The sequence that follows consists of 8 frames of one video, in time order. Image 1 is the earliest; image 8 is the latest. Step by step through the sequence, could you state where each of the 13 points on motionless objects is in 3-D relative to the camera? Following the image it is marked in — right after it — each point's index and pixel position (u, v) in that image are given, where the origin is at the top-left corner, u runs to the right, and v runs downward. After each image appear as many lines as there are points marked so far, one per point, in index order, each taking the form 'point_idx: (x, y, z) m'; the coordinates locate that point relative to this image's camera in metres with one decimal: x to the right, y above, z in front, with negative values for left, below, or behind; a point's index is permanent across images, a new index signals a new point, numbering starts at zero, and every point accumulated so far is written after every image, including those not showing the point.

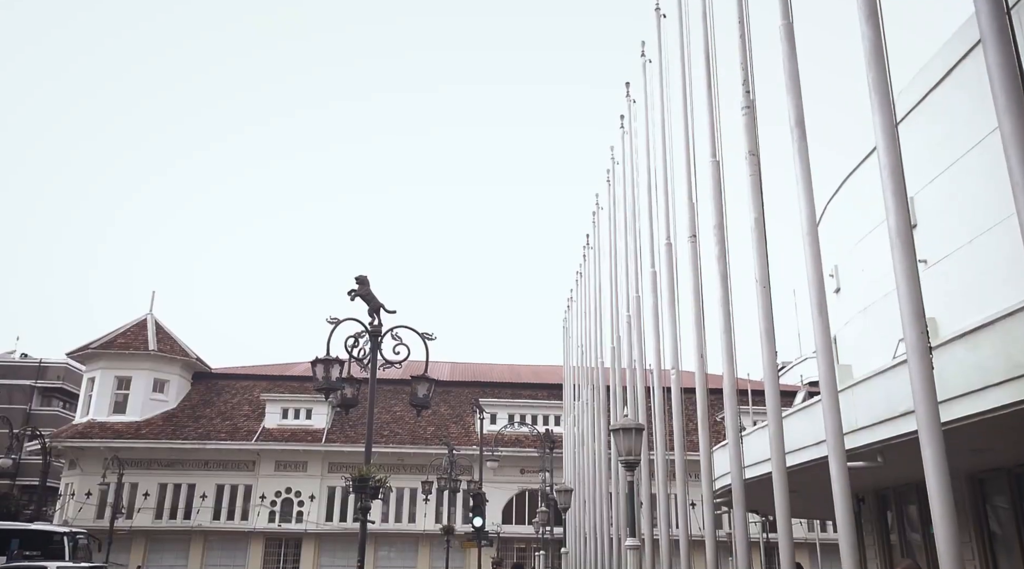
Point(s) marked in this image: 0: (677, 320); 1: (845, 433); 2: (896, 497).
0: (+2.3, -0.4, +10.8) m
1: (+4.6, -1.9, +10.5) m
2: (+7.4, -4.0, +14.7) m
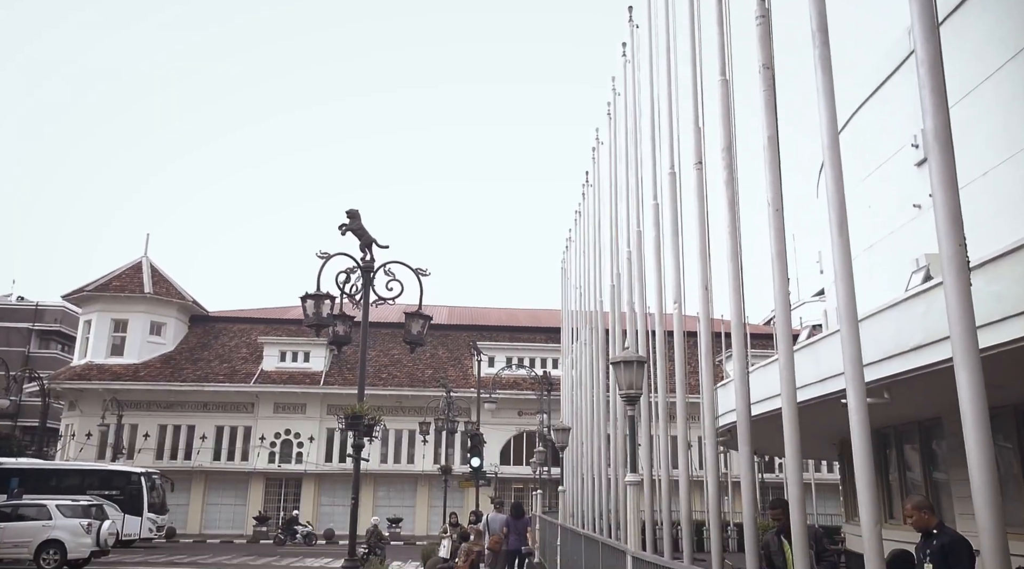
0: (+2.3, +0.5, +10.4) m
1: (+4.6, -1.0, +10.2) m
2: (+7.4, -2.9, +14.5) m
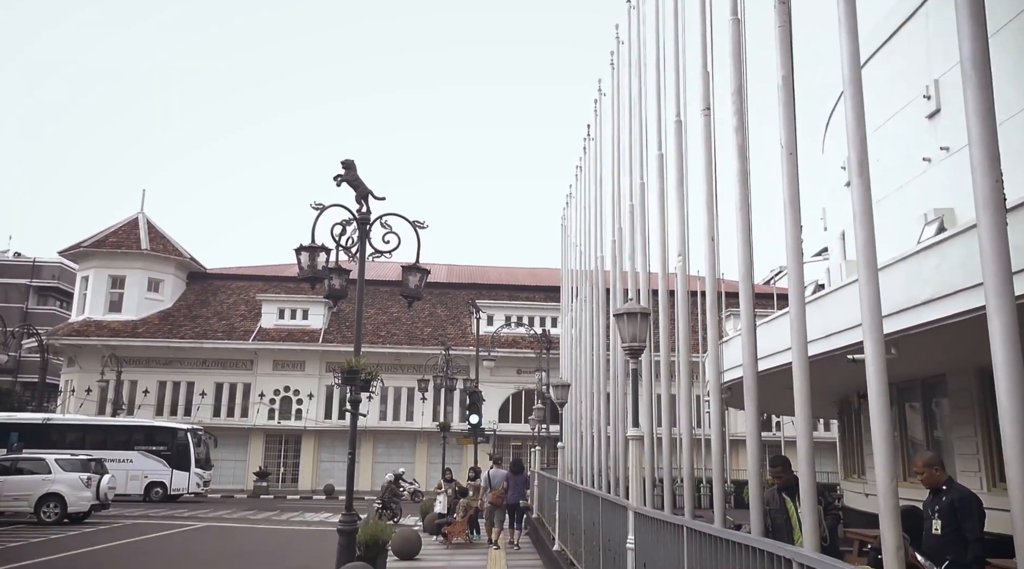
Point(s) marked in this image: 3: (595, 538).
0: (+2.3, +1.1, +10.1) m
1: (+4.5, -0.4, +10.0) m
2: (+7.3, -2.0, +14.4) m
3: (+0.9, -2.8, +8.5) m
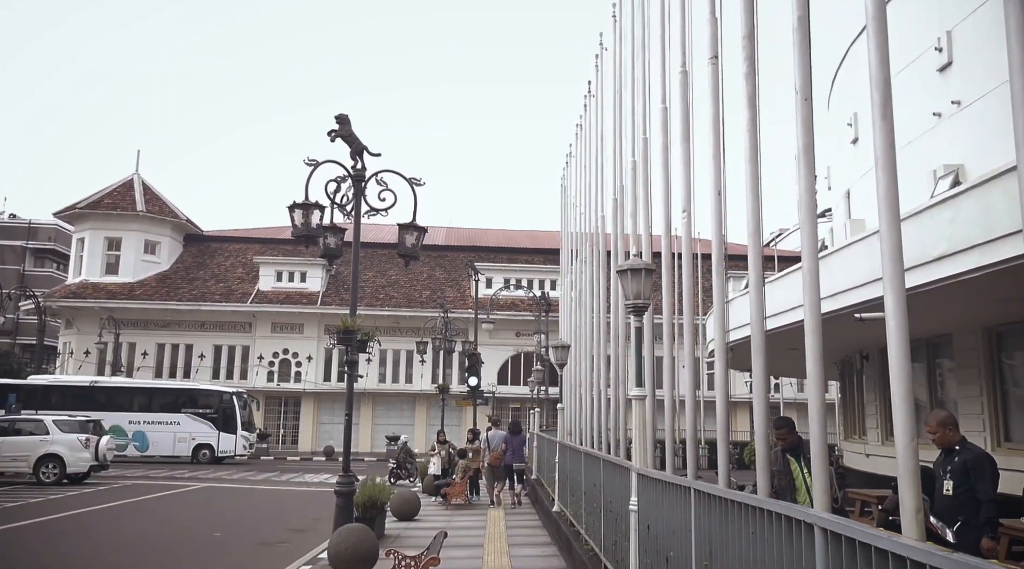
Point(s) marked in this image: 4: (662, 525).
0: (+2.3, +1.6, +9.7) m
1: (+4.5, +0.1, +9.7) m
2: (+7.3, -1.3, +14.2) m
3: (+0.9, -2.4, +8.3) m
4: (+1.0, -1.6, +5.2) m
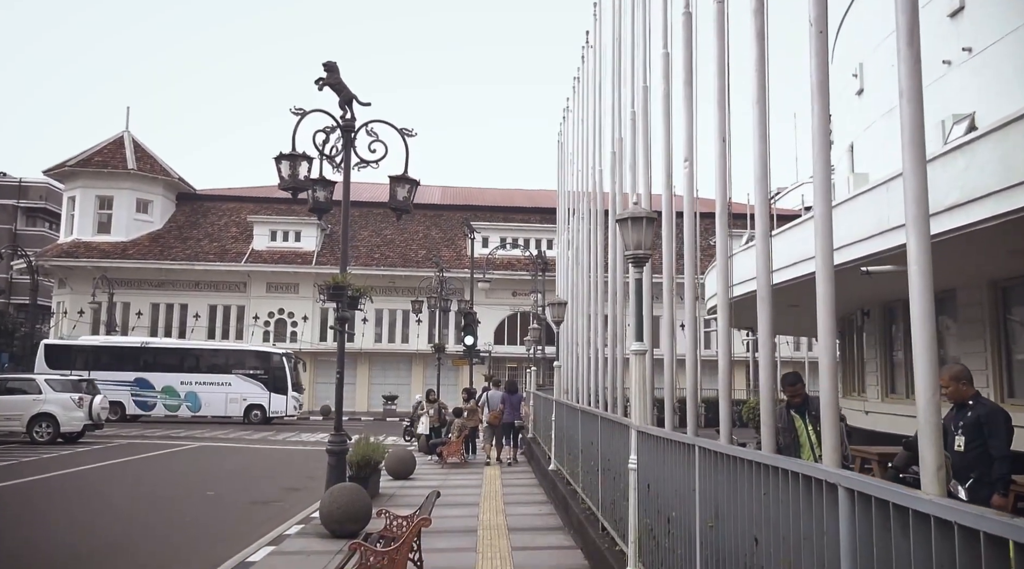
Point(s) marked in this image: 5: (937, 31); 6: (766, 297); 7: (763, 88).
0: (+2.2, +2.2, +9.3) m
1: (+4.5, +0.7, +9.4) m
2: (+7.2, -0.5, +14.0) m
3: (+0.9, -1.9, +8.1) m
4: (+1.0, -1.3, +4.9) m
5: (+7.0, +4.2, +12.5) m
6: (+2.0, -0.1, +5.9) m
7: (+2.3, +1.8, +6.9) m
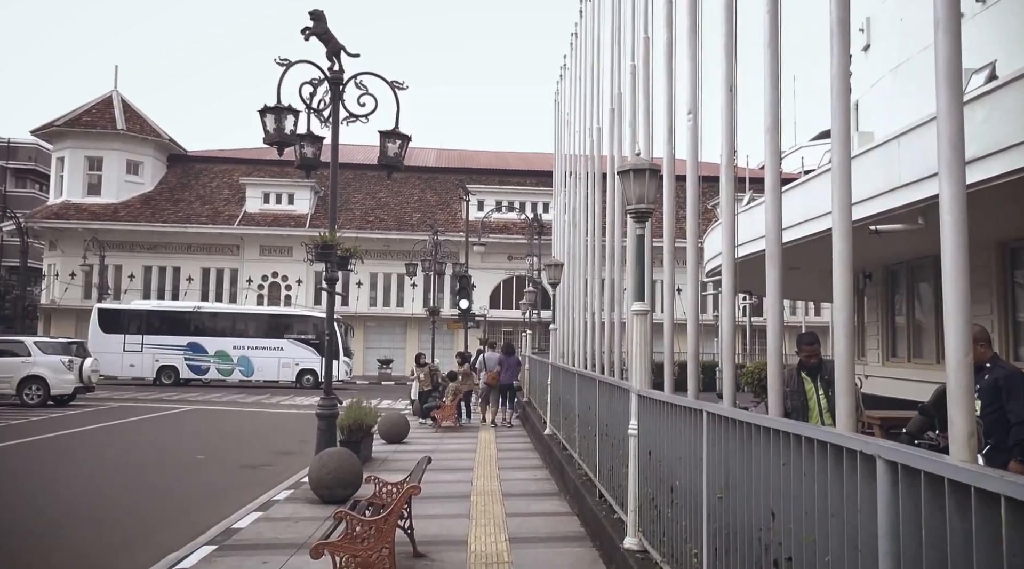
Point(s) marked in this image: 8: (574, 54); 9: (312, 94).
0: (+2.2, +2.7, +8.9) m
1: (+4.4, +1.1, +9.0) m
2: (+7.2, +0.2, +13.7) m
3: (+0.8, -1.4, +7.9) m
4: (+1.0, -1.0, +4.7) m
5: (+7.0, +4.8, +12.0) m
6: (+1.9, +0.2, +5.6) m
7: (+2.3, +2.1, +6.5) m
8: (+1.6, +6.0, +20.0) m
9: (-2.8, +2.7, +10.6) m
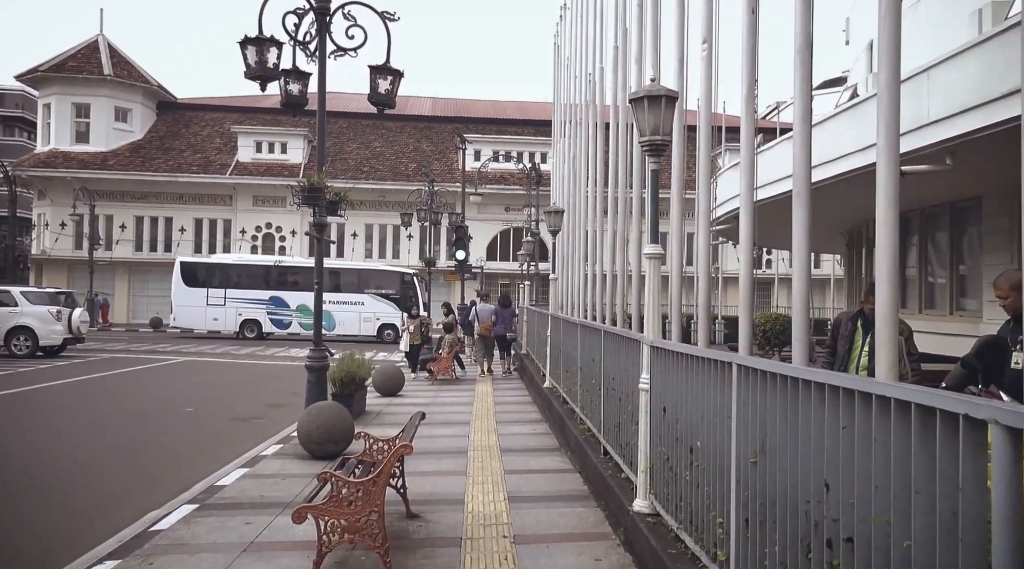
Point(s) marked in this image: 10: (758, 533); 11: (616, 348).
0: (+2.2, +3.3, +8.2) m
1: (+4.4, +1.7, +8.4) m
2: (+7.1, +1.0, +13.2) m
3: (+0.8, -0.9, +7.4) m
4: (+1.0, -0.7, +4.2) m
5: (+7.0, +5.5, +11.2) m
6: (+2.0, +0.6, +5.1) m
7: (+2.3, +2.6, +5.9) m
8: (+1.6, +7.3, +19.0) m
9: (-2.8, +3.4, +9.9) m
10: (+1.0, -1.0, +3.0) m
11: (+0.9, -0.5, +6.5) m
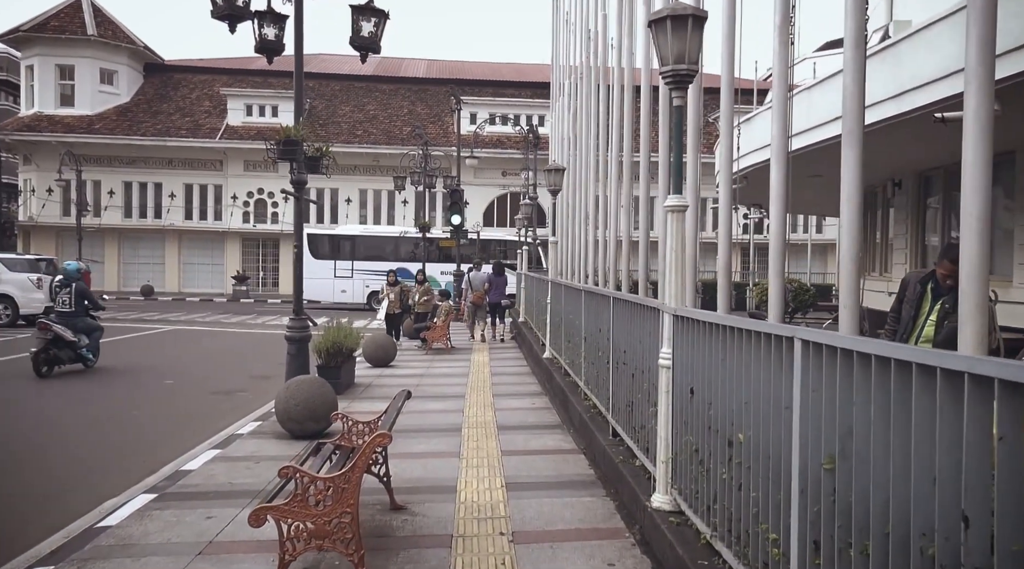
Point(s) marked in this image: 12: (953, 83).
0: (+2.1, +3.6, +7.3) m
1: (+4.4, +2.1, +7.6) m
2: (+7.1, +1.6, +12.3) m
3: (+0.8, -0.6, +6.7) m
4: (+1.0, -0.5, +3.4) m
5: (+6.9, +6.0, +10.2) m
6: (+1.9, +0.8, +4.3) m
7: (+2.3, +2.9, +5.0) m
8: (+1.5, +8.1, +17.9) m
9: (-2.8, +3.8, +9.0) m
10: (+1.0, -0.8, +2.3) m
11: (+0.8, -0.3, +5.7) m
12: (+4.4, +1.9, +7.0) m
